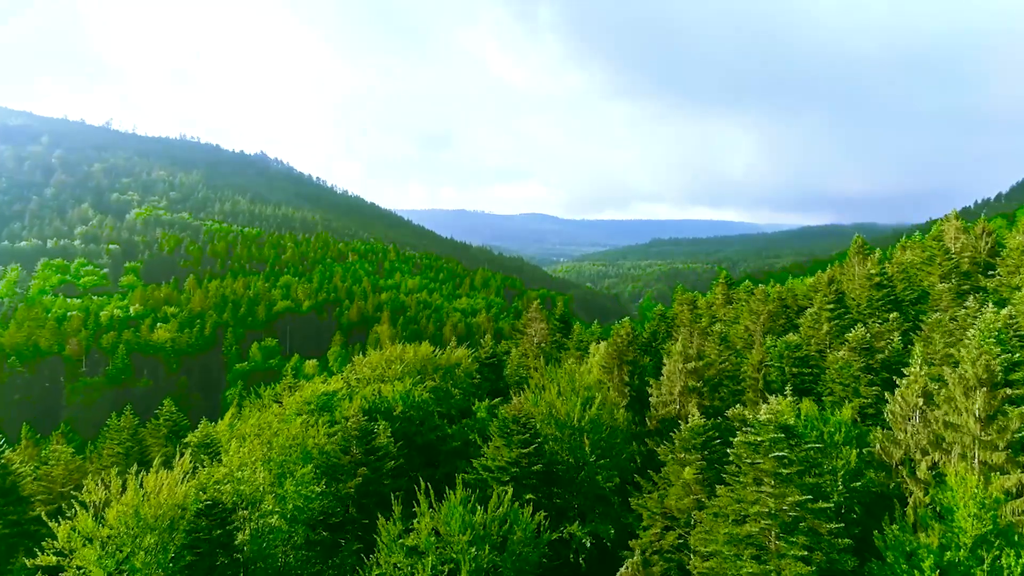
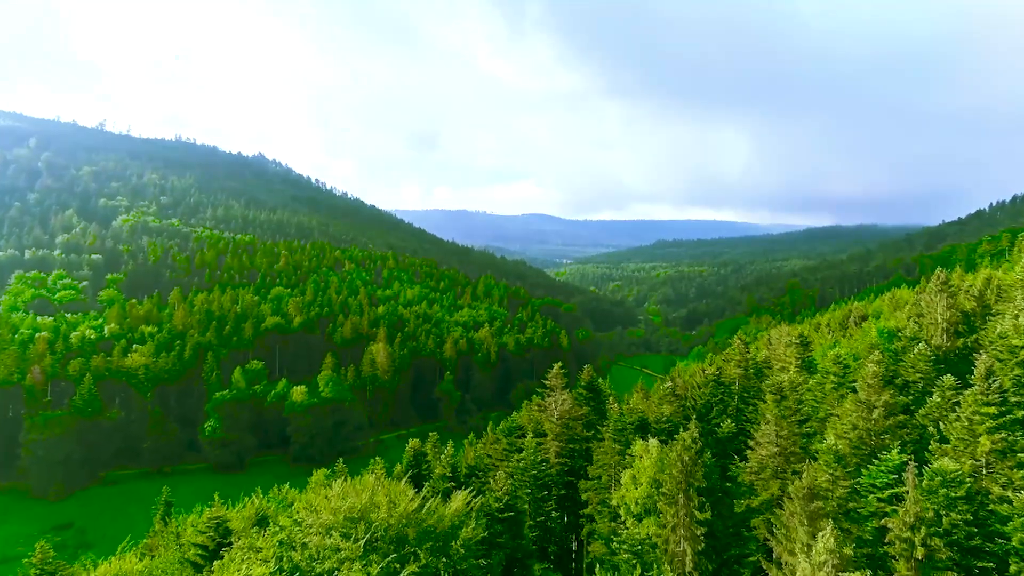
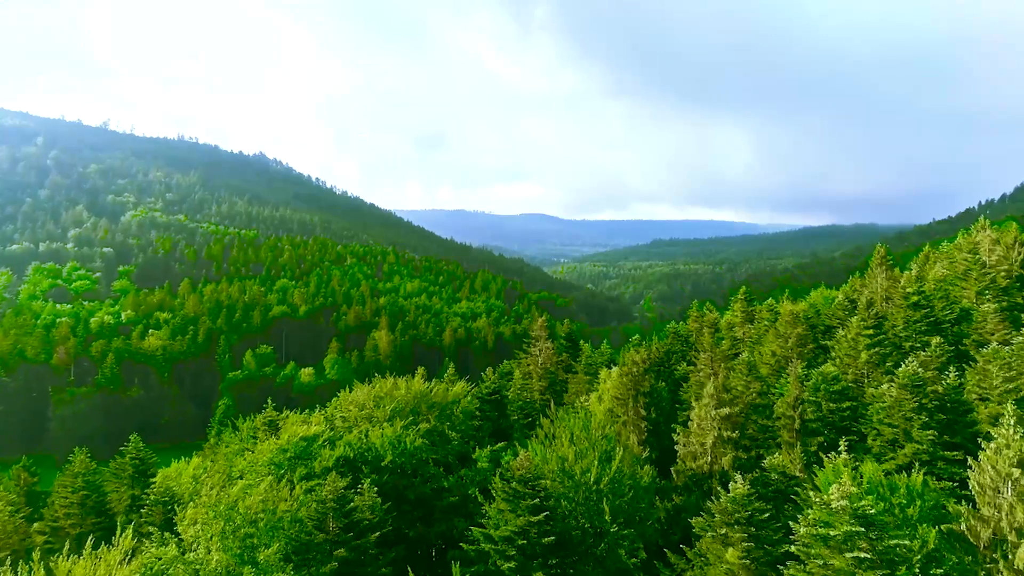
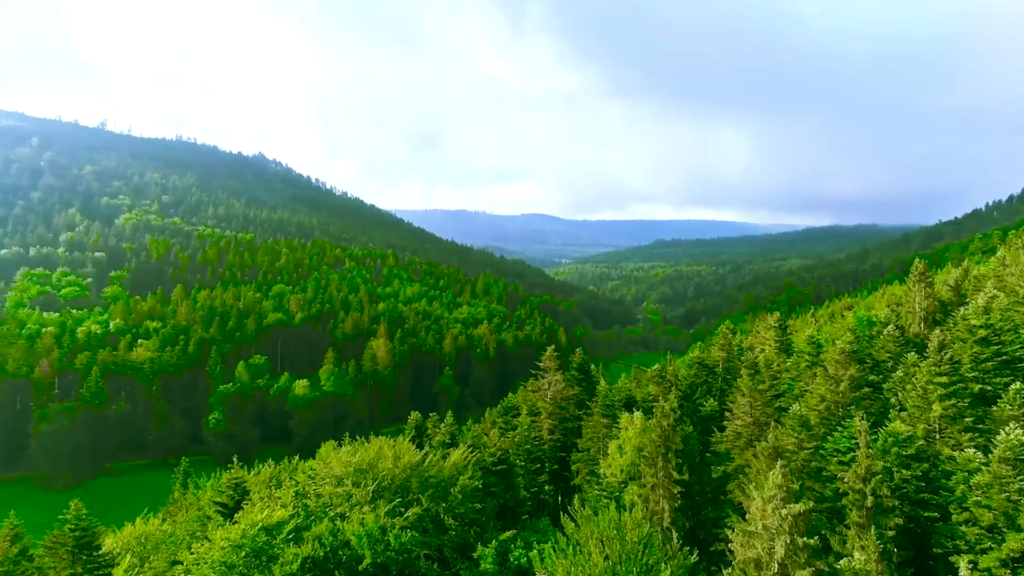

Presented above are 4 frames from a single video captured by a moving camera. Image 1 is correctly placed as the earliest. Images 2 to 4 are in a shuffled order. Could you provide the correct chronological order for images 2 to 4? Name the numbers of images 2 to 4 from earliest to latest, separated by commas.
3, 4, 2
